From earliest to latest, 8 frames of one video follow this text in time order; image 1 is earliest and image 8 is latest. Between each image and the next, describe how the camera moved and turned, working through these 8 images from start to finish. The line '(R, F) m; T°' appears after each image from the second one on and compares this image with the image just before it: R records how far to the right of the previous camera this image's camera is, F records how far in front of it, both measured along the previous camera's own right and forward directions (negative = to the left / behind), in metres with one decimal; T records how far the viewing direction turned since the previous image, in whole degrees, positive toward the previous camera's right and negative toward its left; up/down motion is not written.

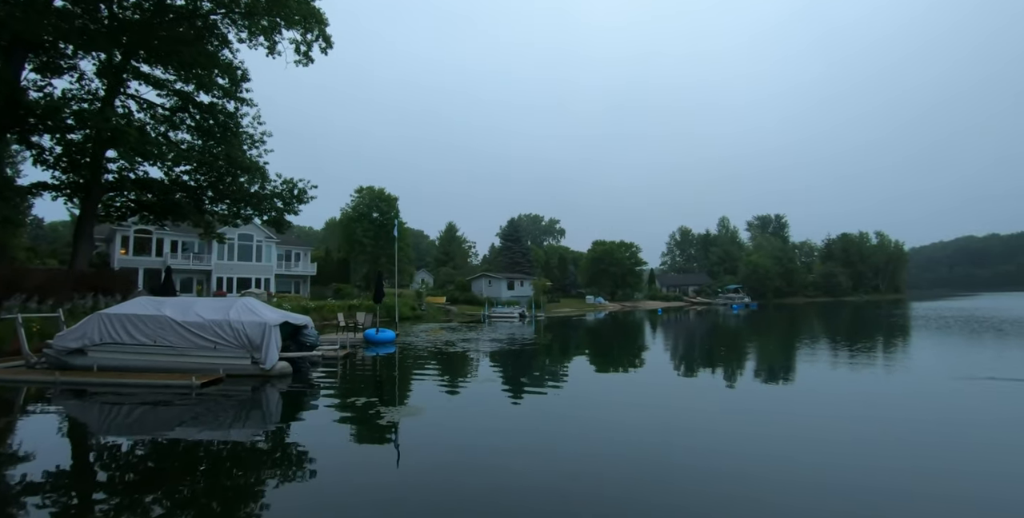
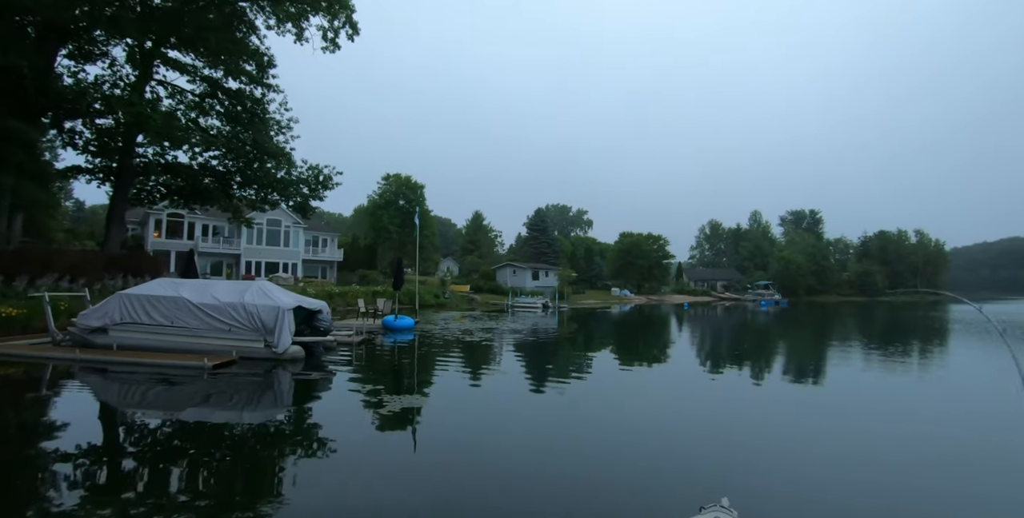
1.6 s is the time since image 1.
(+0.6, +0.2) m; -4°
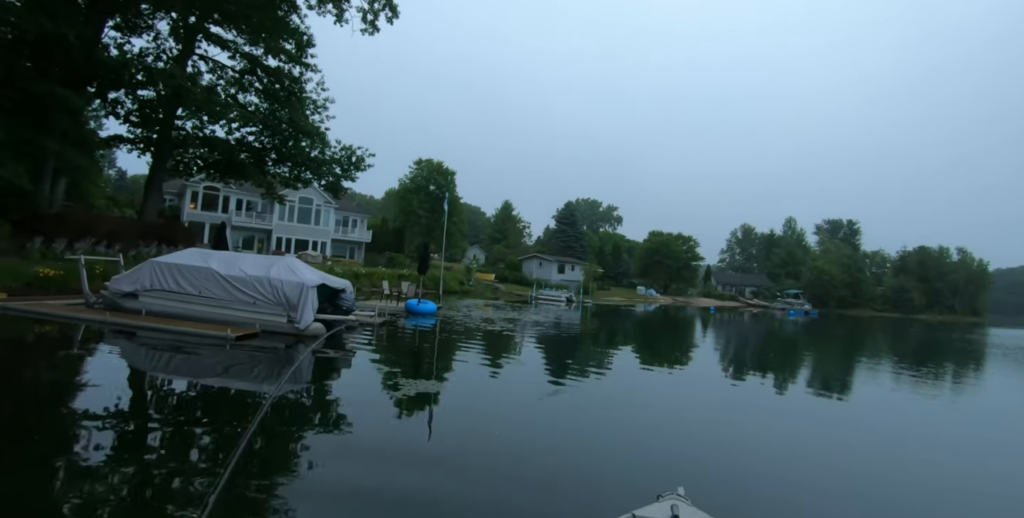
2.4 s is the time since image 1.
(+0.2, +0.1) m; -3°
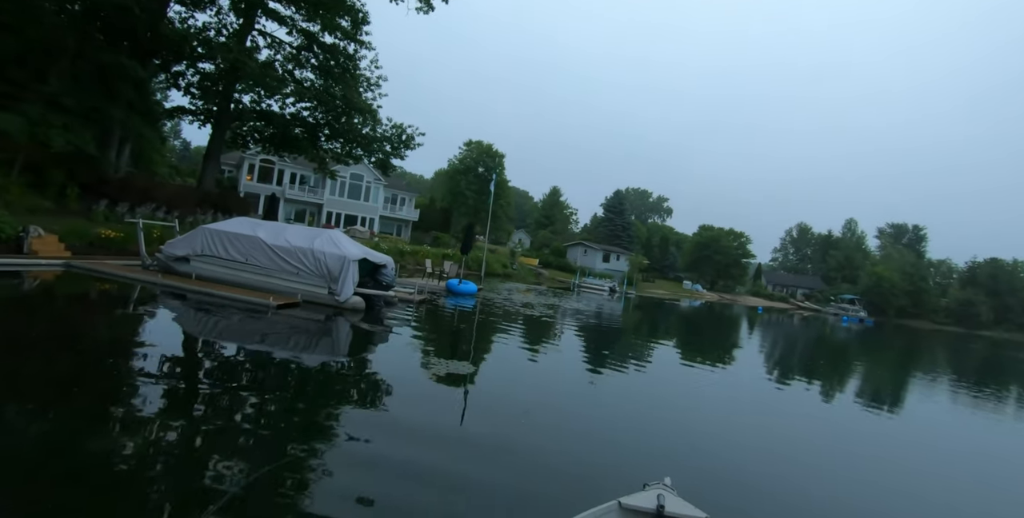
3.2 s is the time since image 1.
(+0.5, +0.1) m; -5°
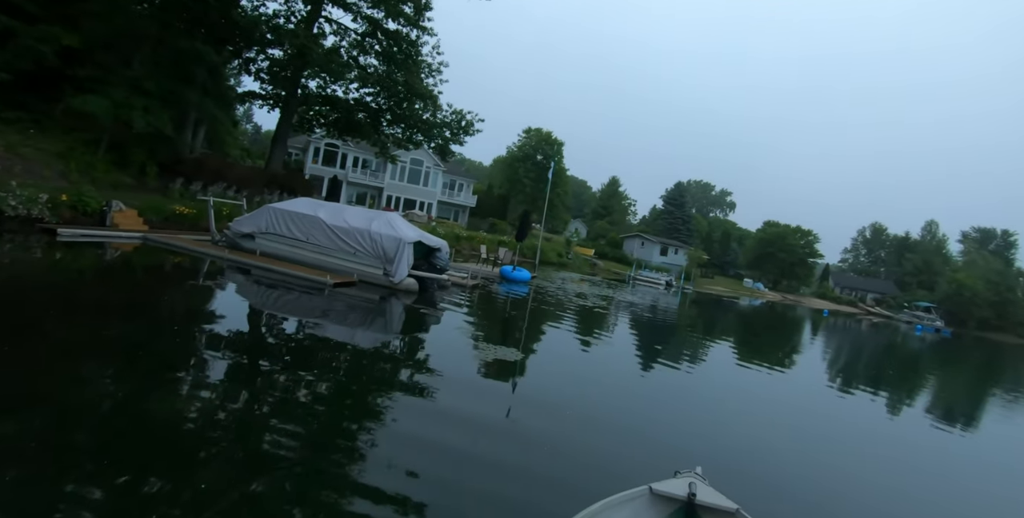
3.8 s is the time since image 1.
(+0.4, +0.1) m; -6°
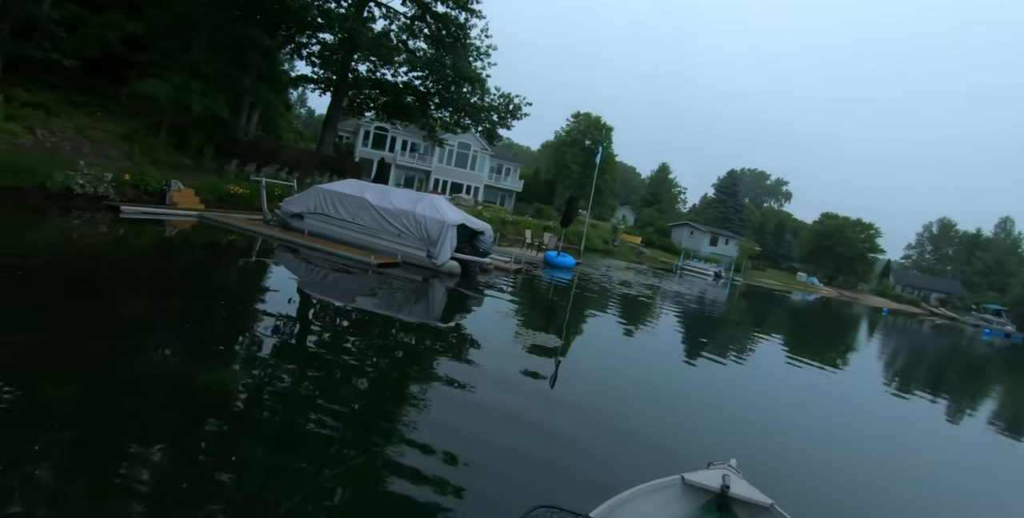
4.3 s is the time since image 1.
(+0.4, 0.0) m; -5°
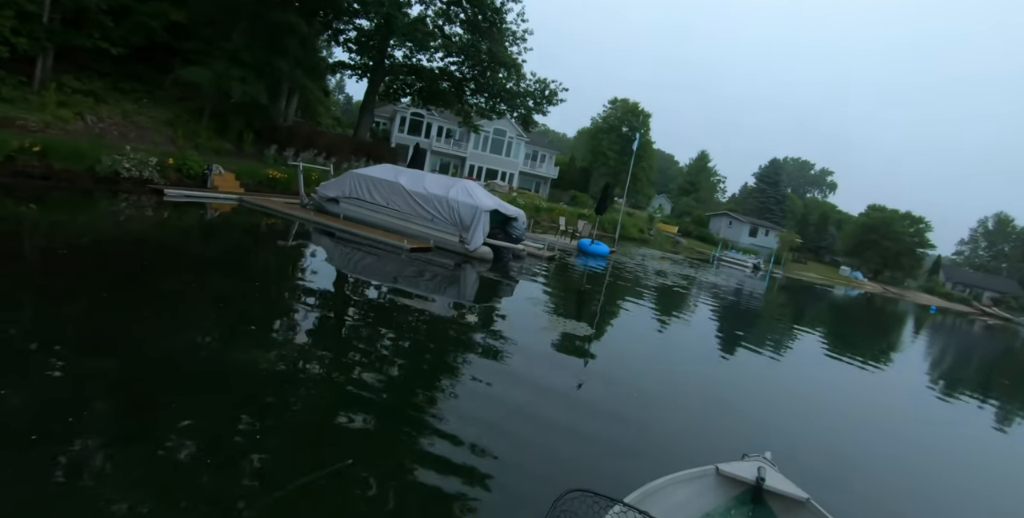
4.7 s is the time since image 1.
(+0.3, 0.0) m; -4°
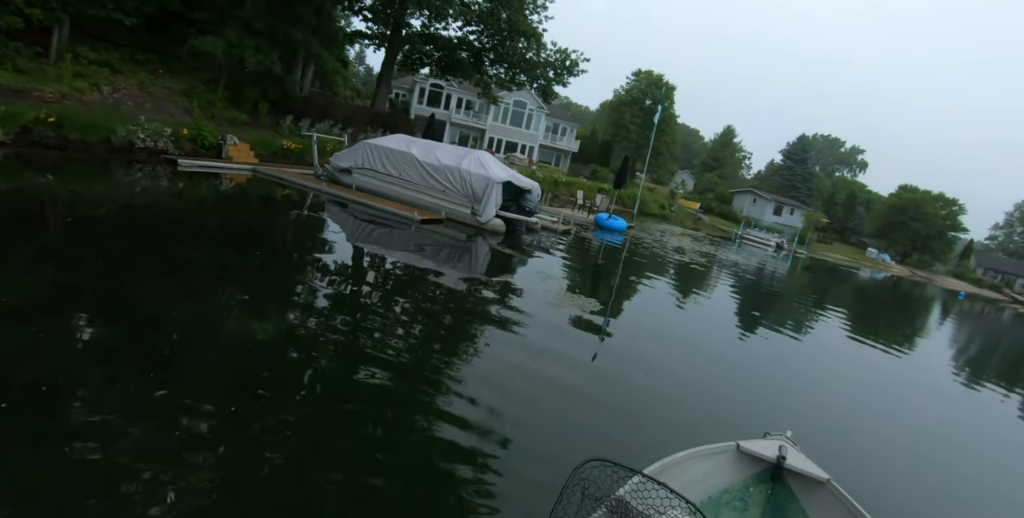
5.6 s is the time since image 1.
(+0.6, +0.1) m; -3°
